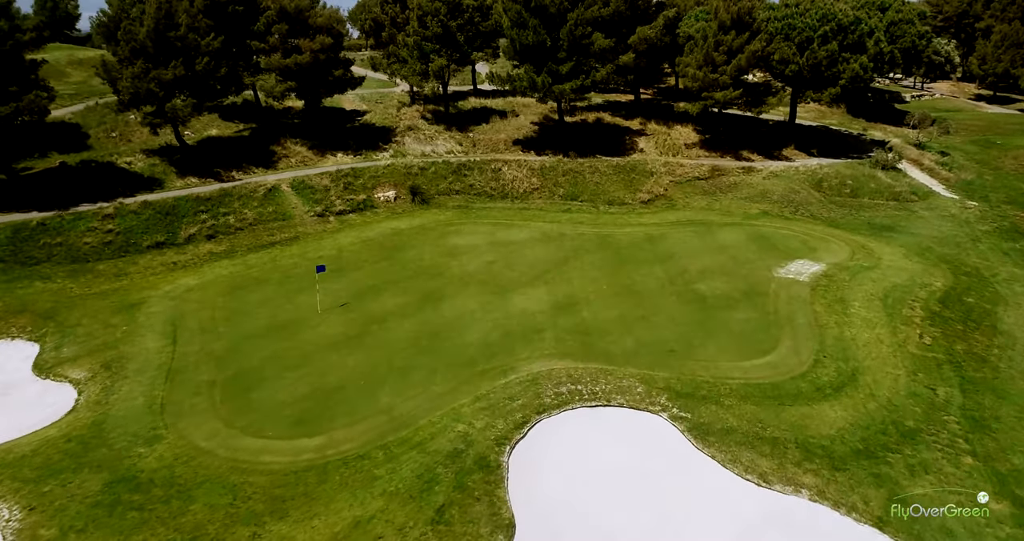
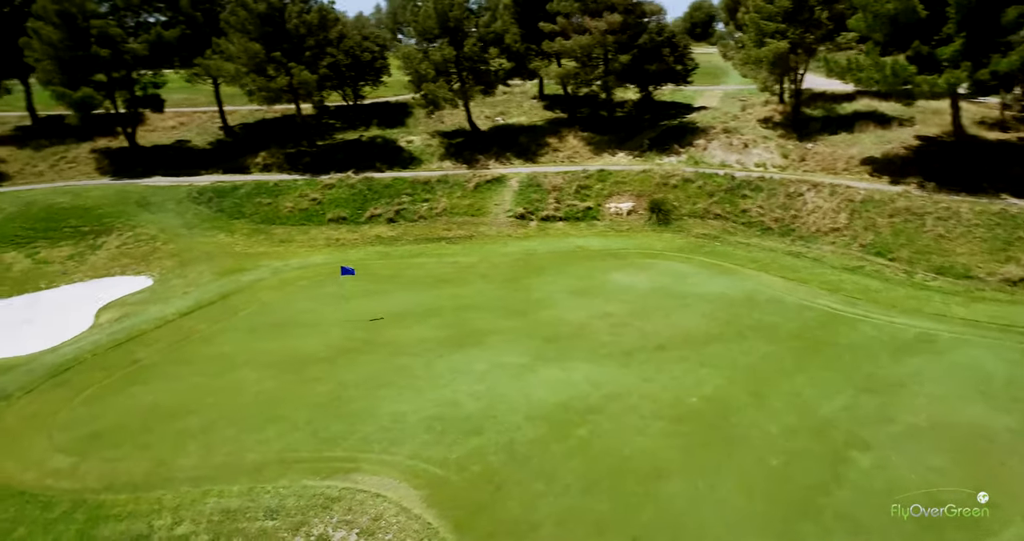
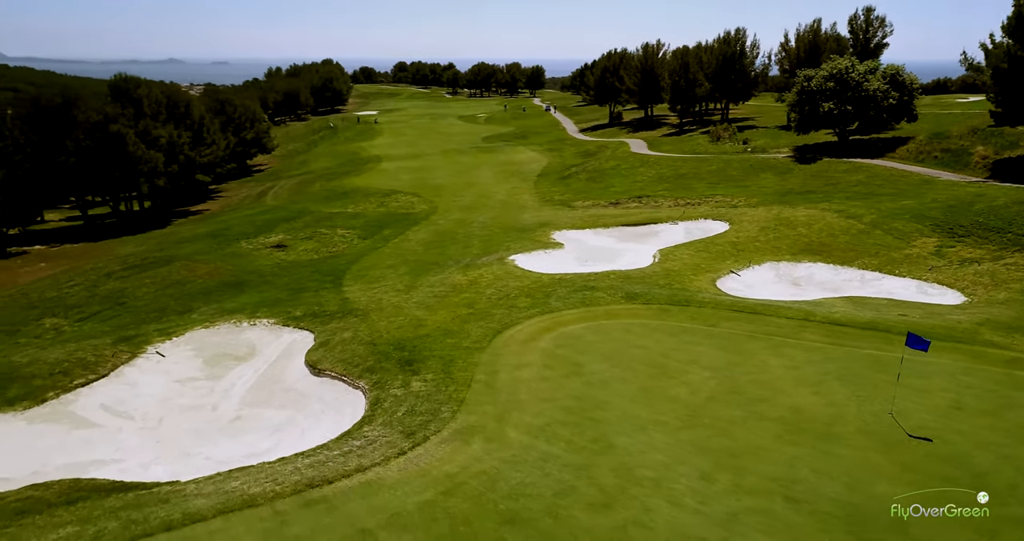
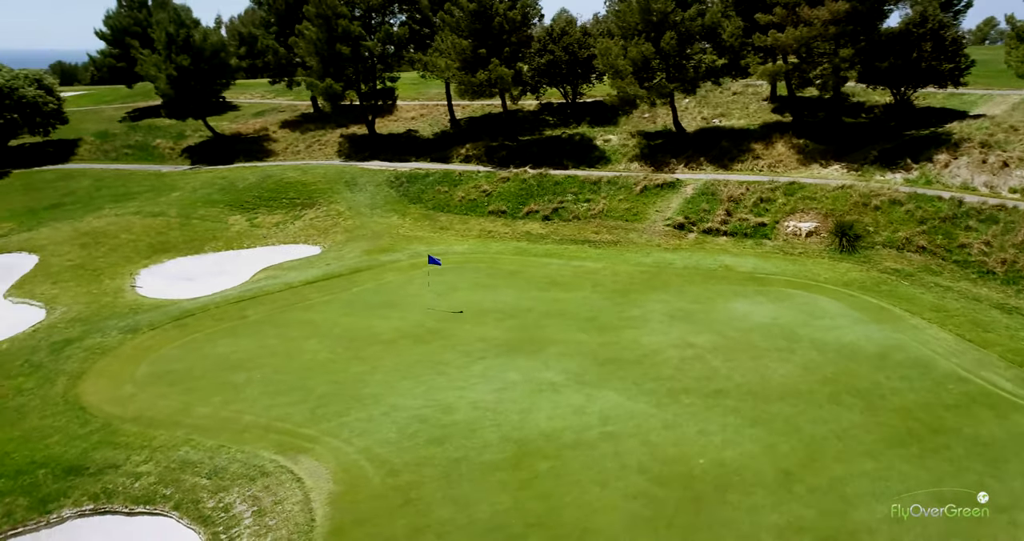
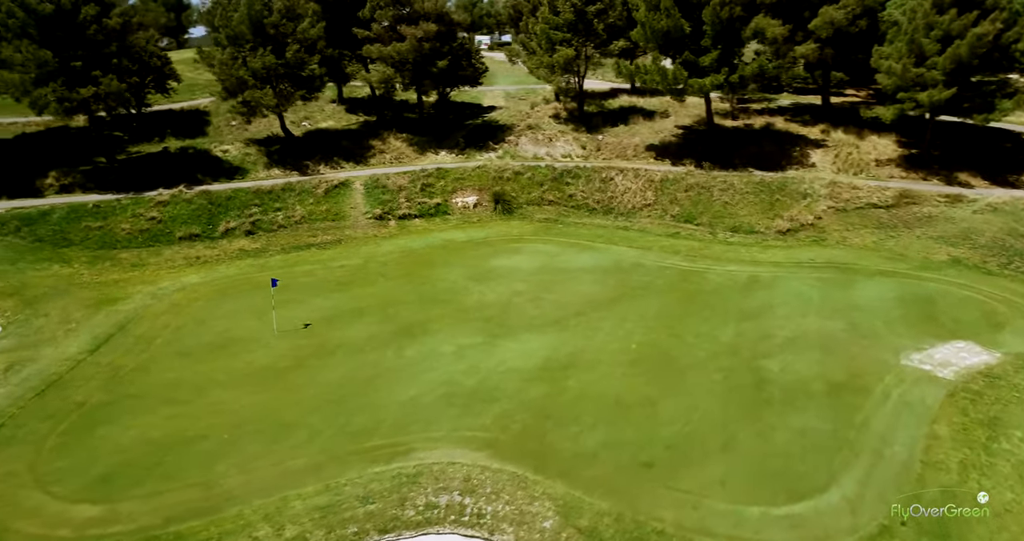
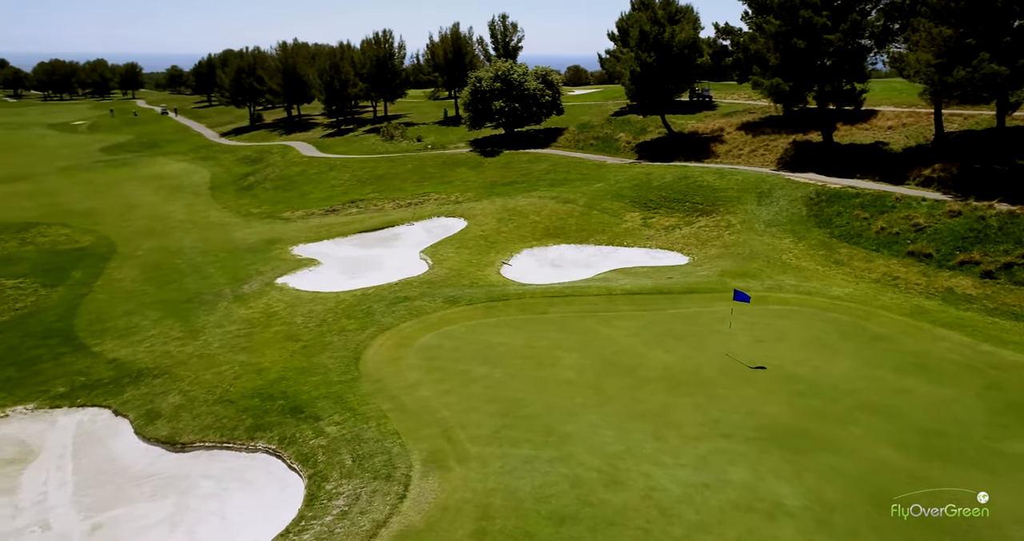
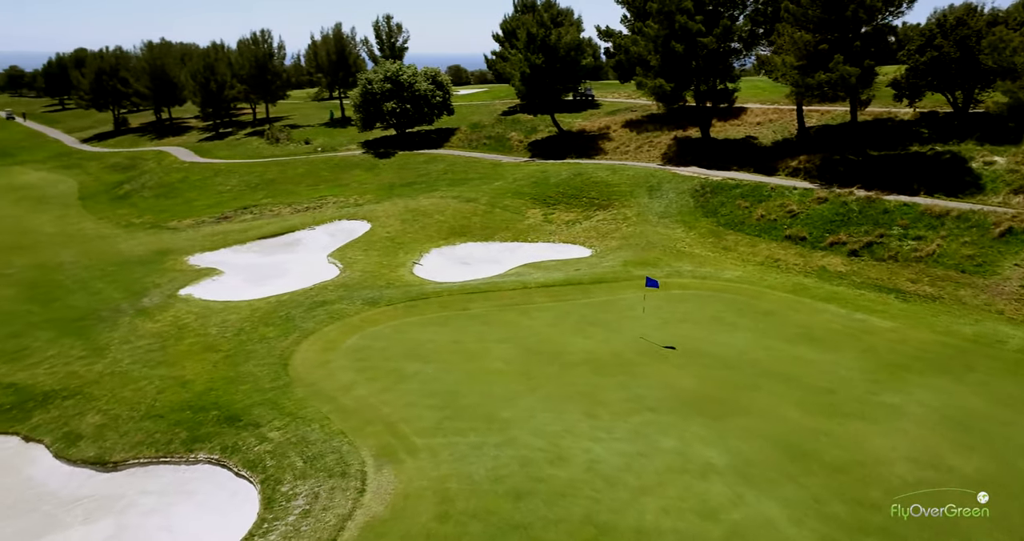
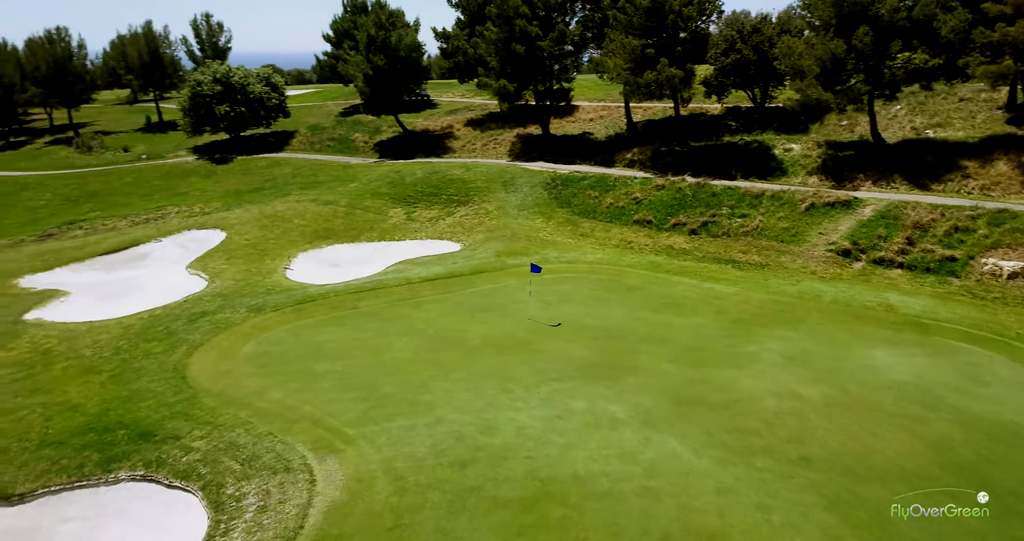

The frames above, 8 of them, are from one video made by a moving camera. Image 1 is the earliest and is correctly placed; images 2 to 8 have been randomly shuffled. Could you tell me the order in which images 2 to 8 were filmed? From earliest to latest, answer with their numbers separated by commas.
5, 2, 4, 8, 7, 6, 3
